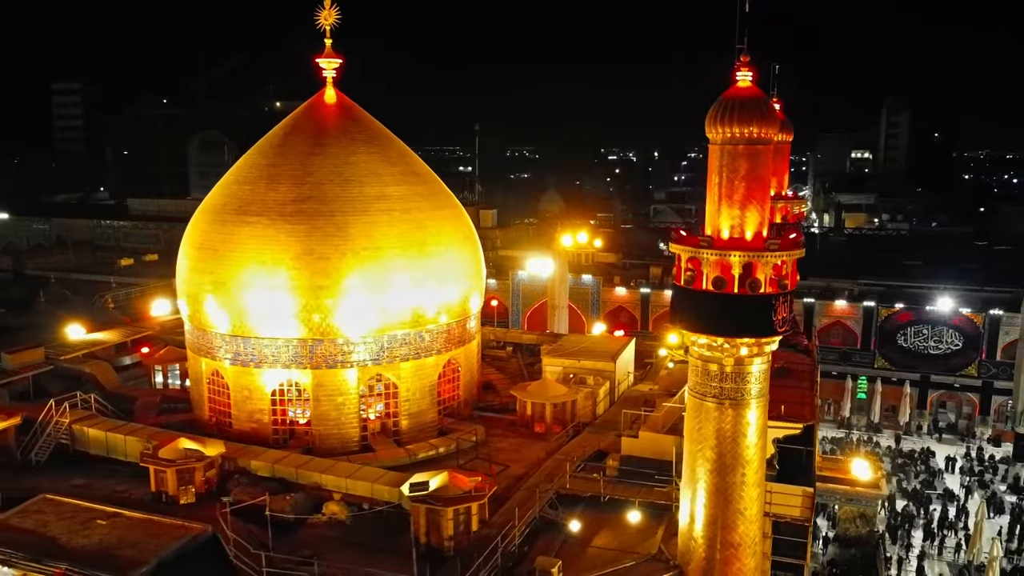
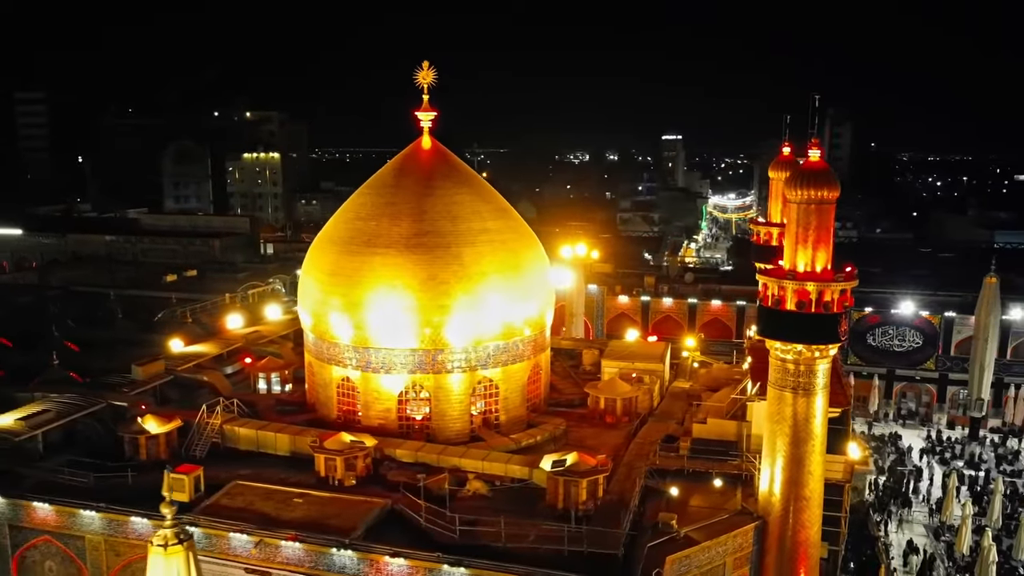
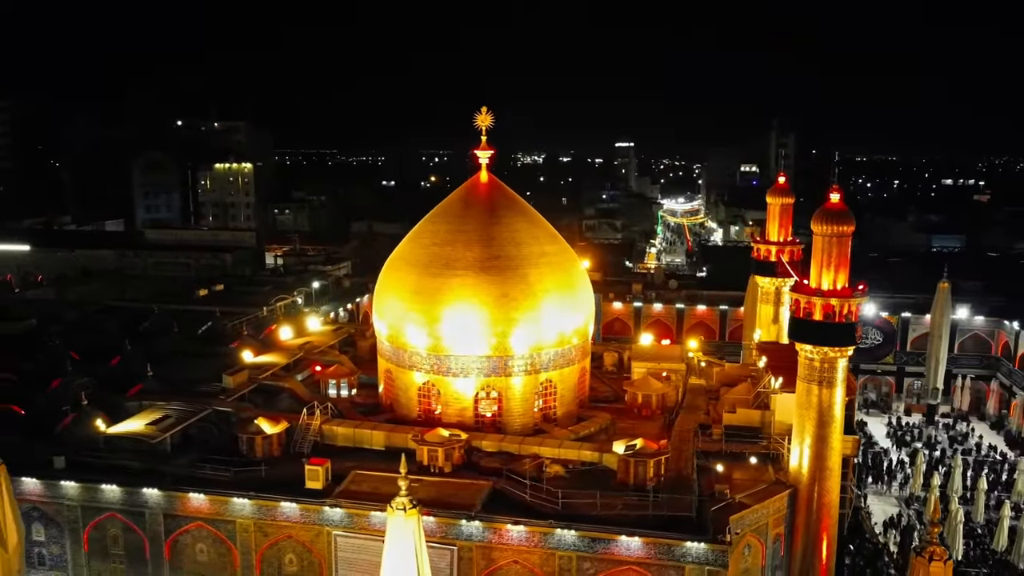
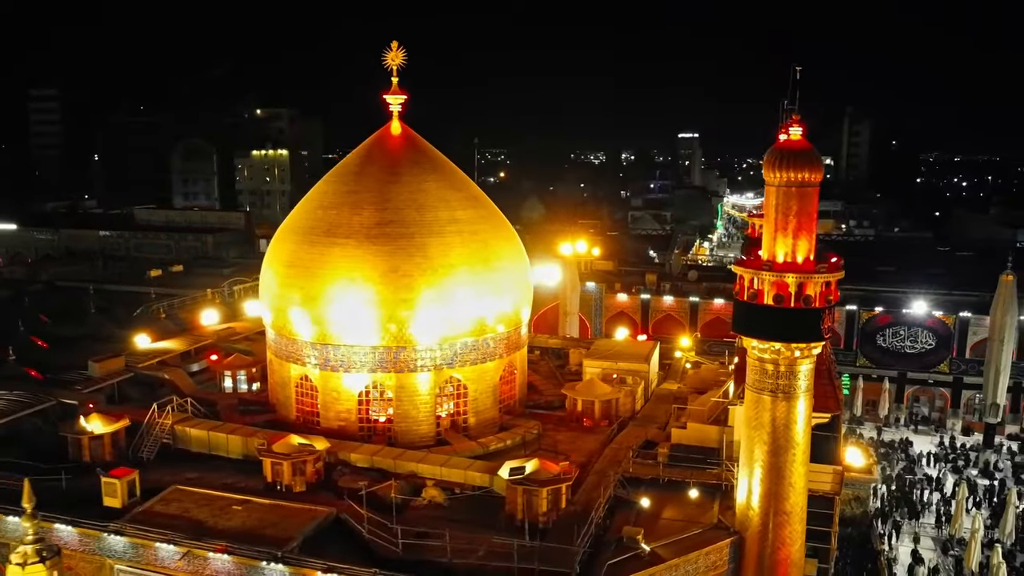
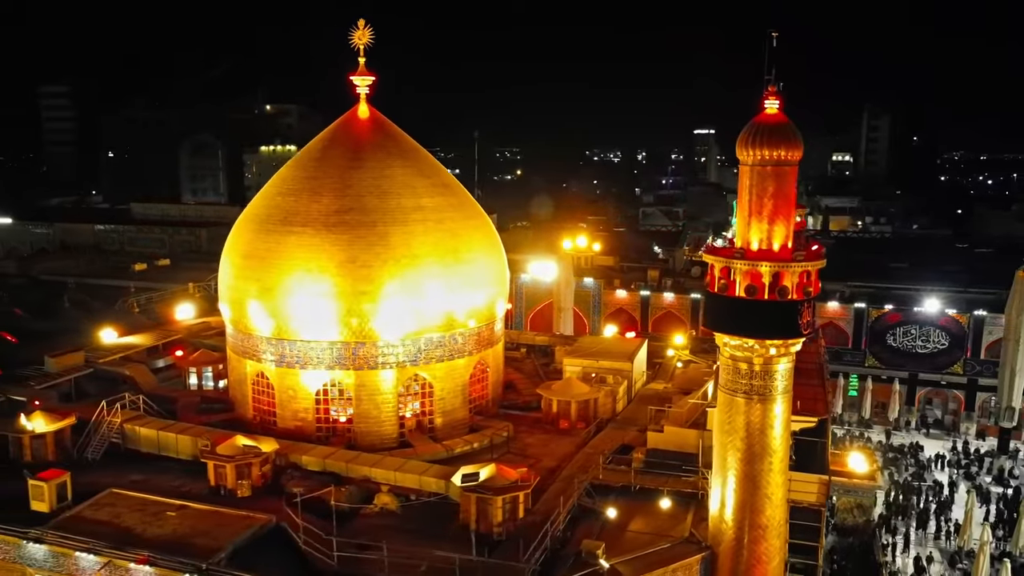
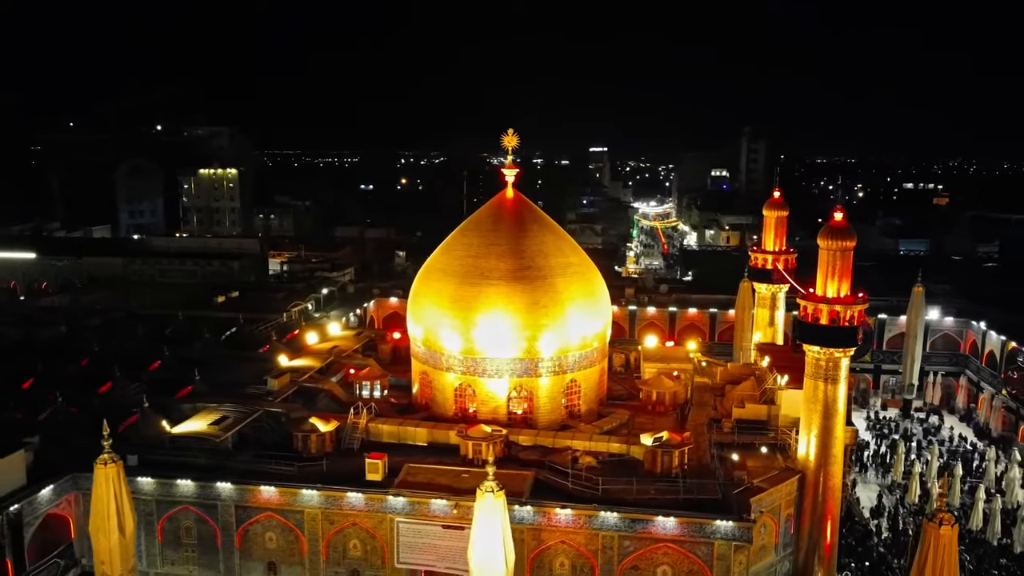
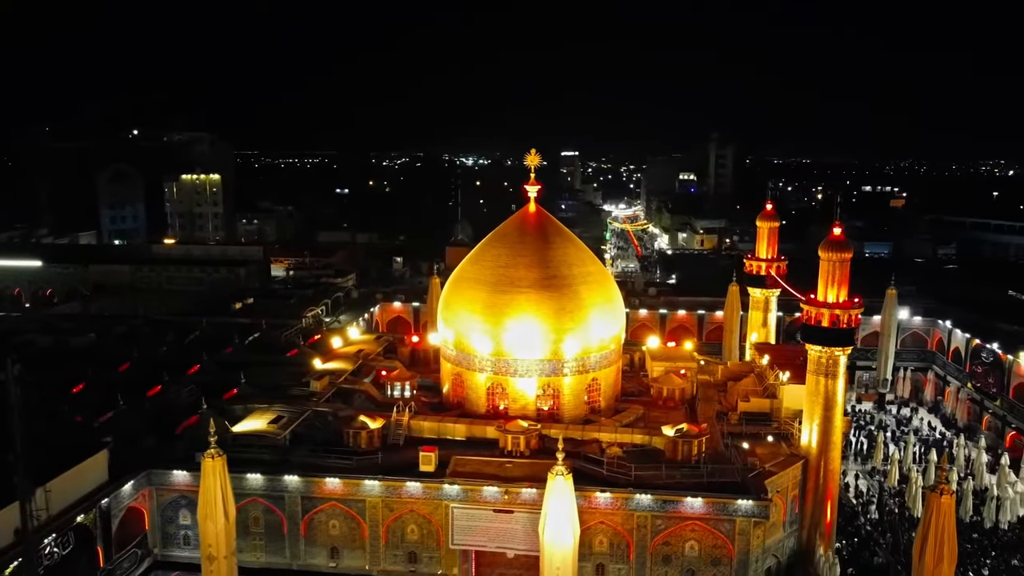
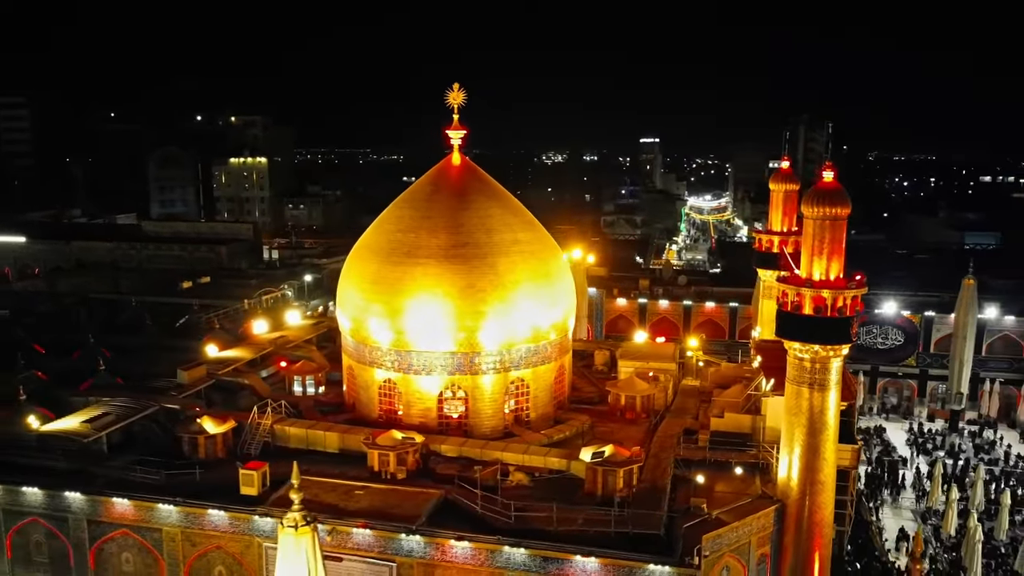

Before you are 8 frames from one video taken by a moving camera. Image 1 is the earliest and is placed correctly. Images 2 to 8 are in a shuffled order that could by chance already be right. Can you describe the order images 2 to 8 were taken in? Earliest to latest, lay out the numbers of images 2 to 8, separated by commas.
5, 4, 2, 8, 3, 6, 7
